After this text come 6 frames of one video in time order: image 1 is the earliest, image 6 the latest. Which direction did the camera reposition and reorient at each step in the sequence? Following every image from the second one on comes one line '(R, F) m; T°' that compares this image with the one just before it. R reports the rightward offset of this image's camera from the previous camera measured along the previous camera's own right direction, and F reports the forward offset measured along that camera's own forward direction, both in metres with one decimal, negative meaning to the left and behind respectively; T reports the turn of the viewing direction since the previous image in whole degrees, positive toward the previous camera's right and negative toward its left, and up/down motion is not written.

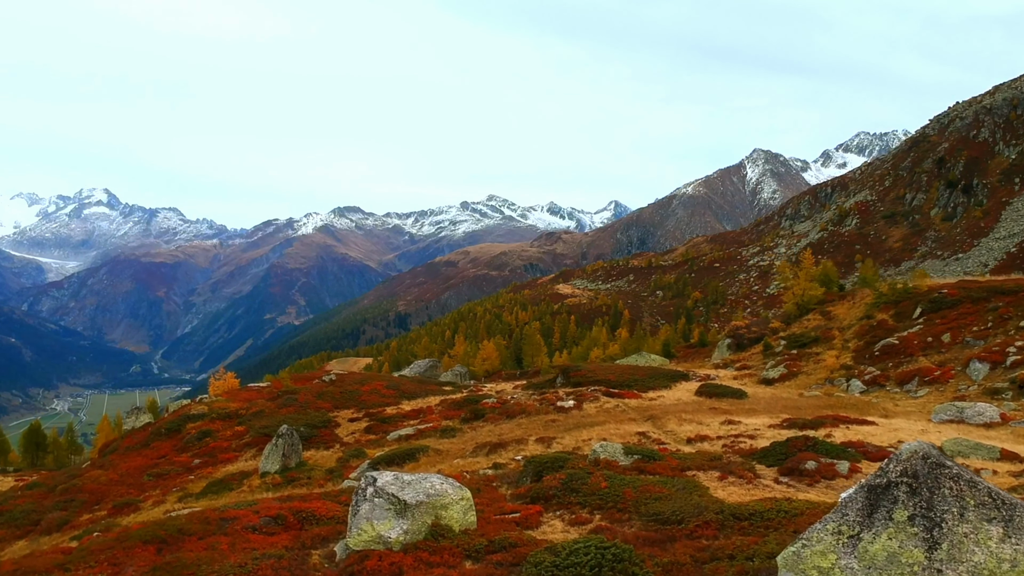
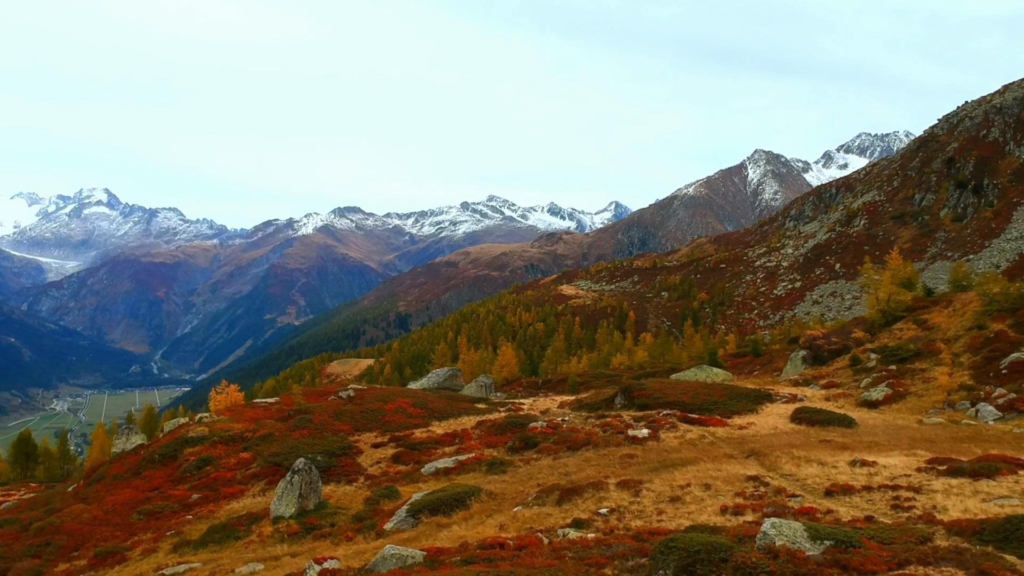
(-2.7, +4.5) m; 0°
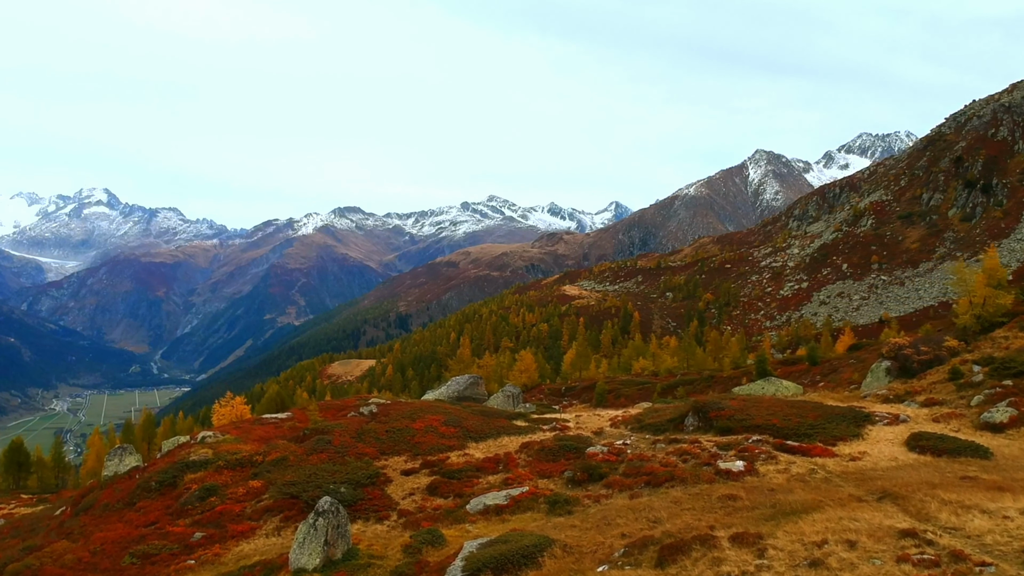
(-2.4, +3.8) m; 0°
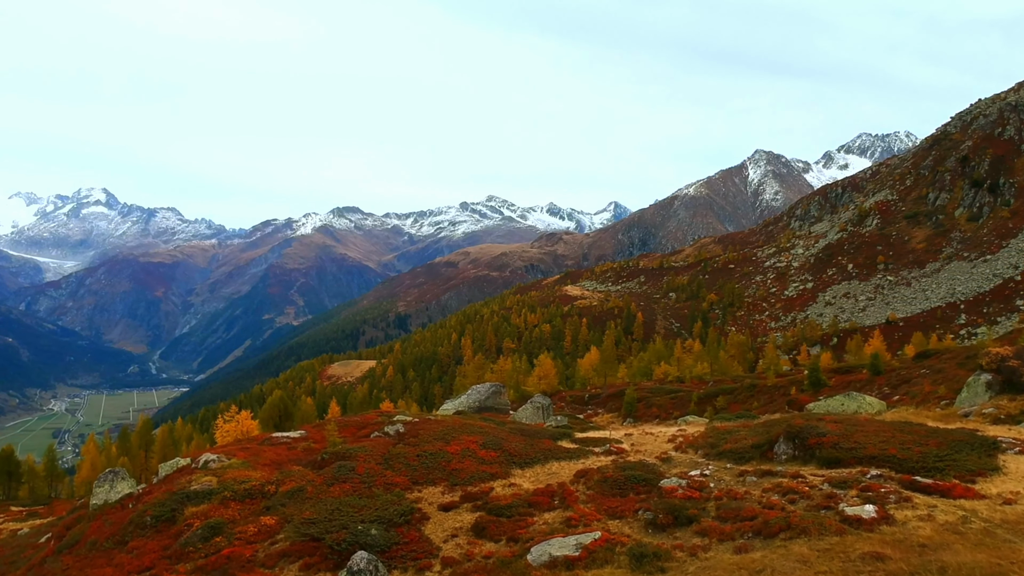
(-2.3, +3.5) m; 0°
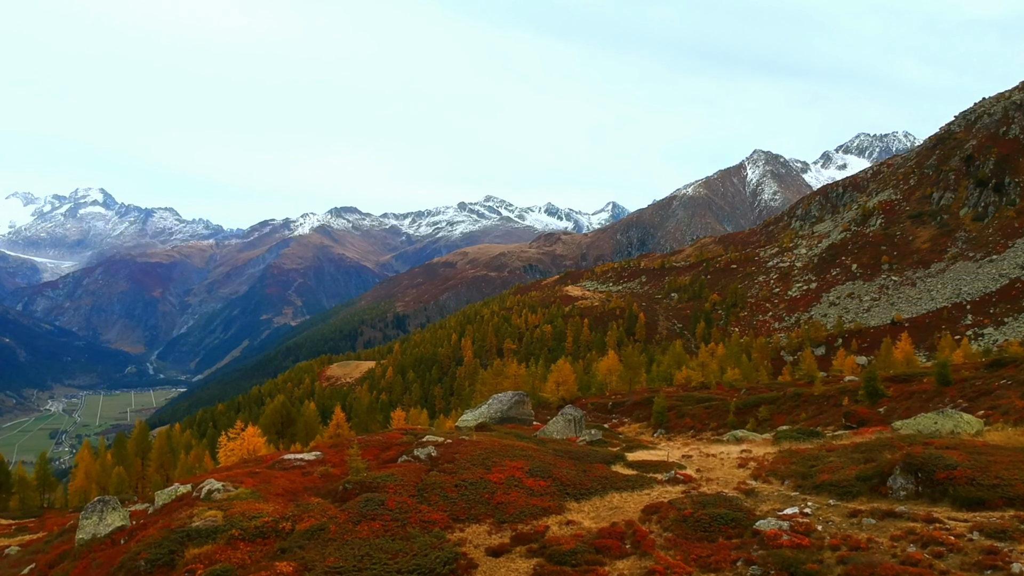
(-2.1, +3.2) m; 0°
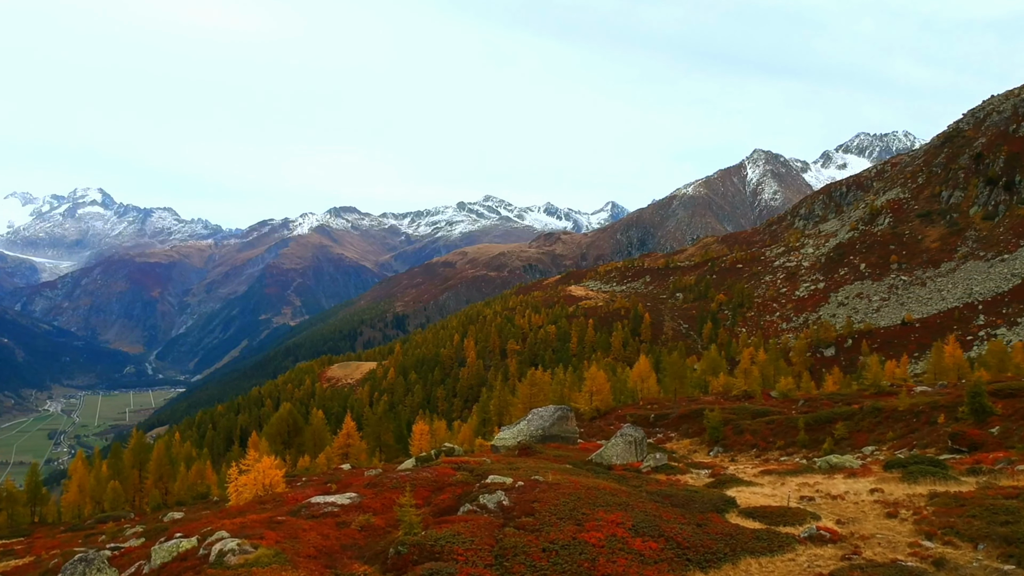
(-3.1, +4.7) m; 0°
